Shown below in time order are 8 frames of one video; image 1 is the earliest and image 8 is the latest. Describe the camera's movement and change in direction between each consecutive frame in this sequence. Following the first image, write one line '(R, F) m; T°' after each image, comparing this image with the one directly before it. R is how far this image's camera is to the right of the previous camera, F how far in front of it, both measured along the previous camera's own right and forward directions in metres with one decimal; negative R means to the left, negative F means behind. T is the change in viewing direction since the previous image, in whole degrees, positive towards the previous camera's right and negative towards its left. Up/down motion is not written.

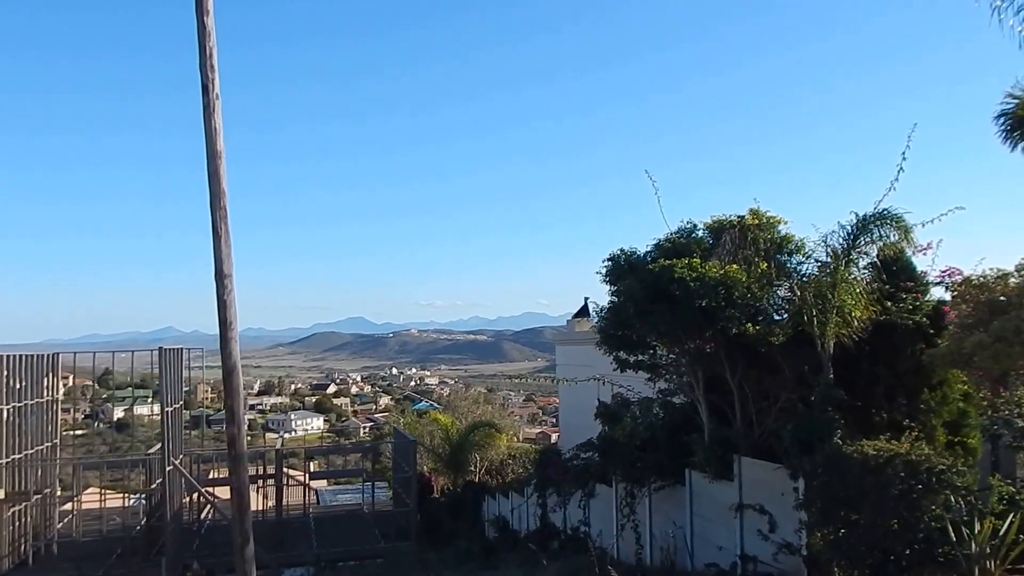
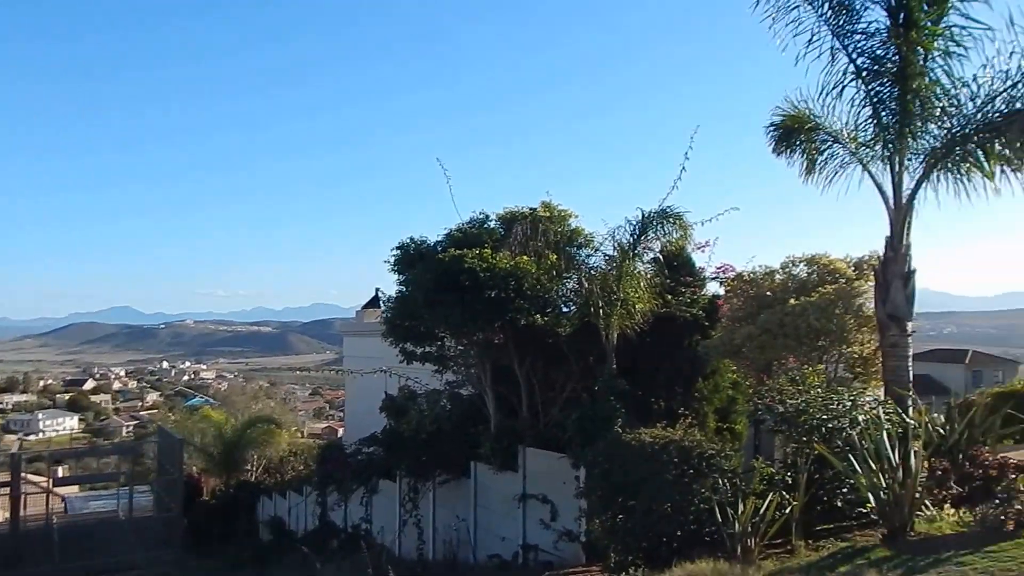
(+0.4, +0.3) m; +12°
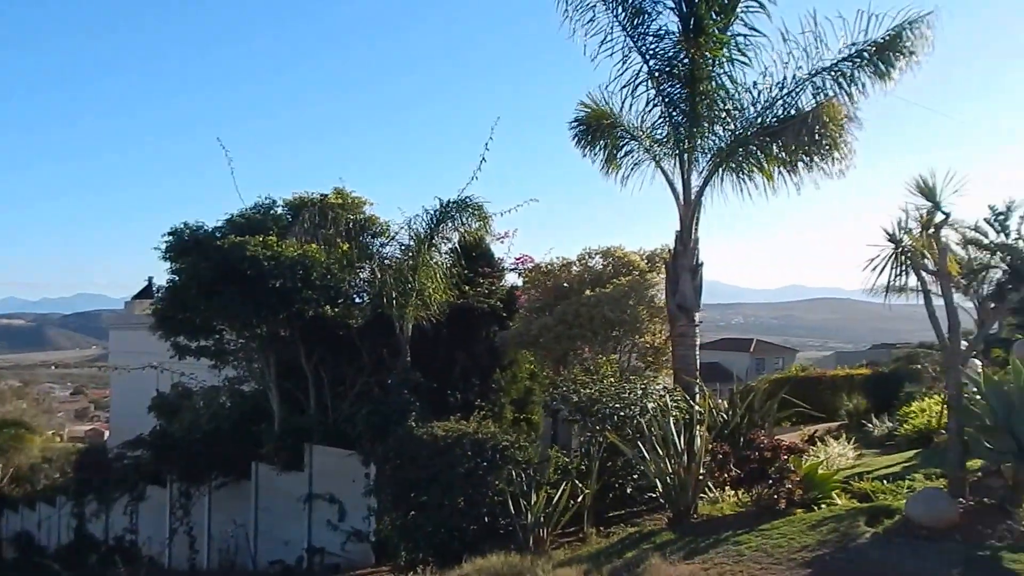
(+0.7, +0.2) m; +10°
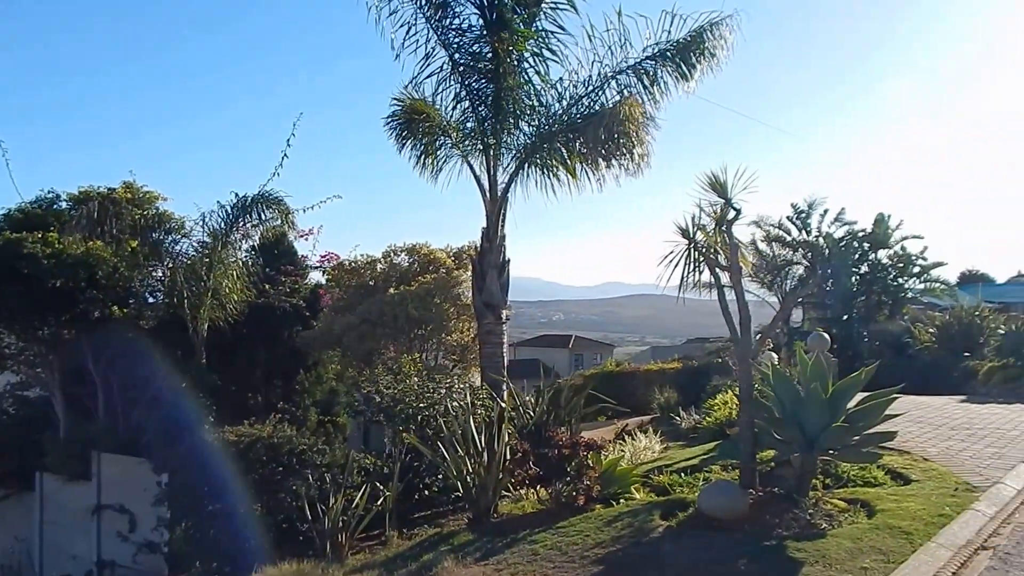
(+1.5, +0.1) m; +5°
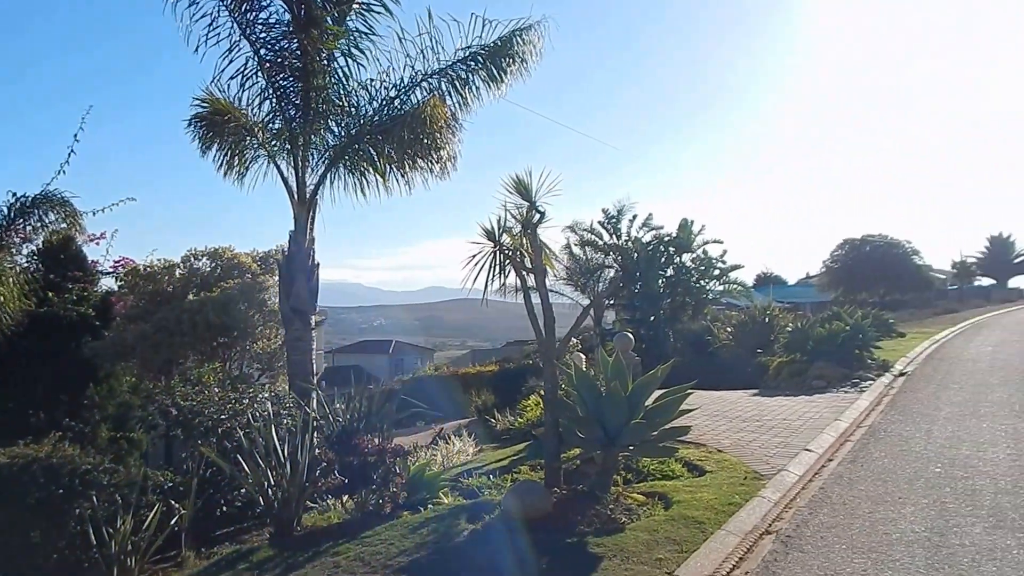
(+0.6, 0.0) m; +10°
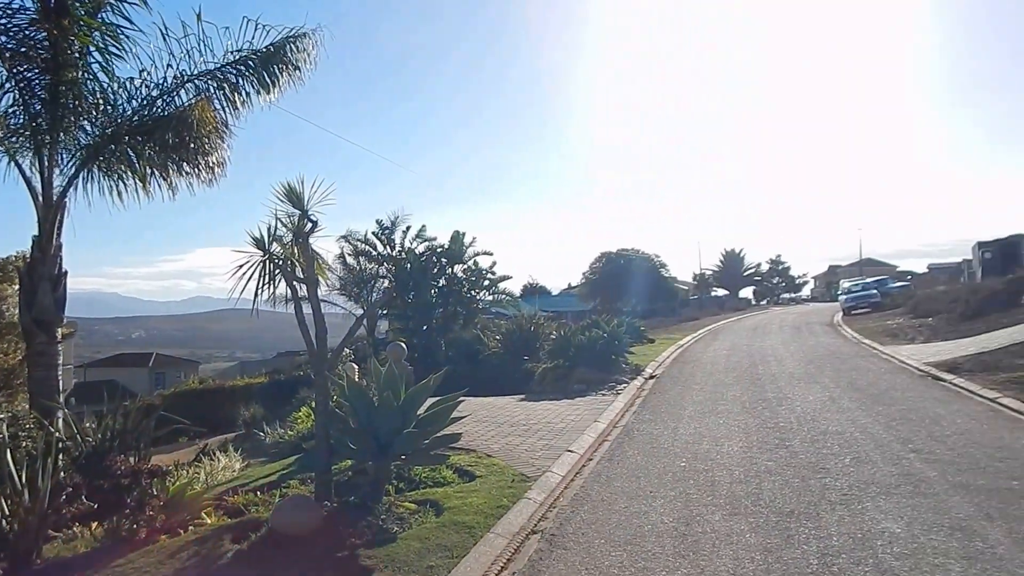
(+0.1, -0.2) m; +14°
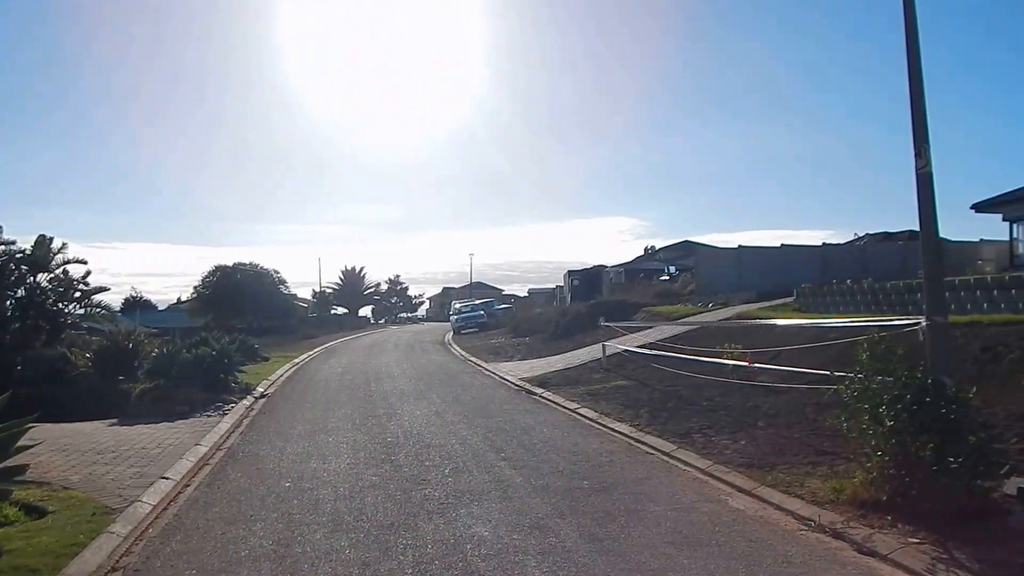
(+0.5, +0.1) m; +24°
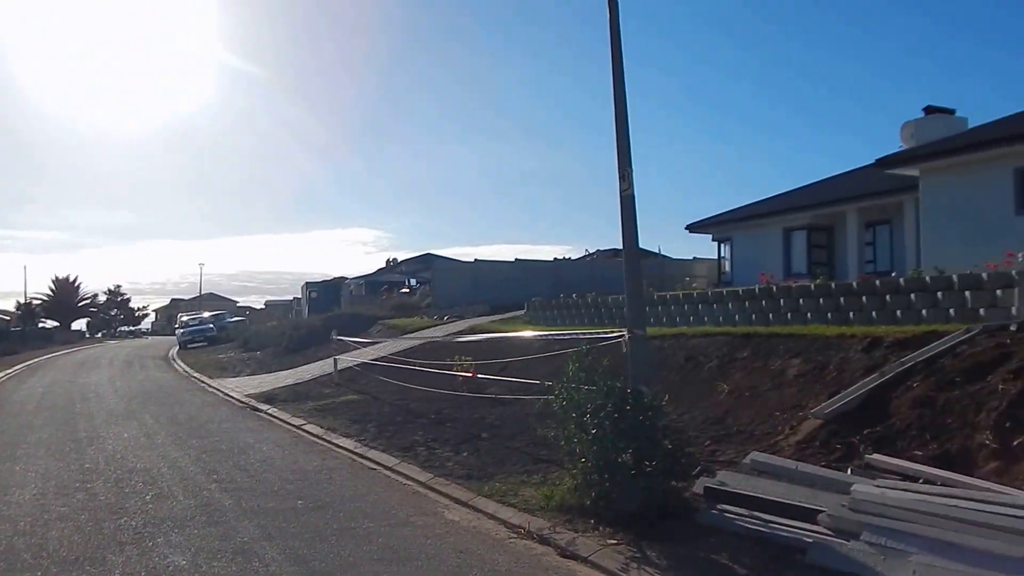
(+0.8, 0.0) m; +14°
